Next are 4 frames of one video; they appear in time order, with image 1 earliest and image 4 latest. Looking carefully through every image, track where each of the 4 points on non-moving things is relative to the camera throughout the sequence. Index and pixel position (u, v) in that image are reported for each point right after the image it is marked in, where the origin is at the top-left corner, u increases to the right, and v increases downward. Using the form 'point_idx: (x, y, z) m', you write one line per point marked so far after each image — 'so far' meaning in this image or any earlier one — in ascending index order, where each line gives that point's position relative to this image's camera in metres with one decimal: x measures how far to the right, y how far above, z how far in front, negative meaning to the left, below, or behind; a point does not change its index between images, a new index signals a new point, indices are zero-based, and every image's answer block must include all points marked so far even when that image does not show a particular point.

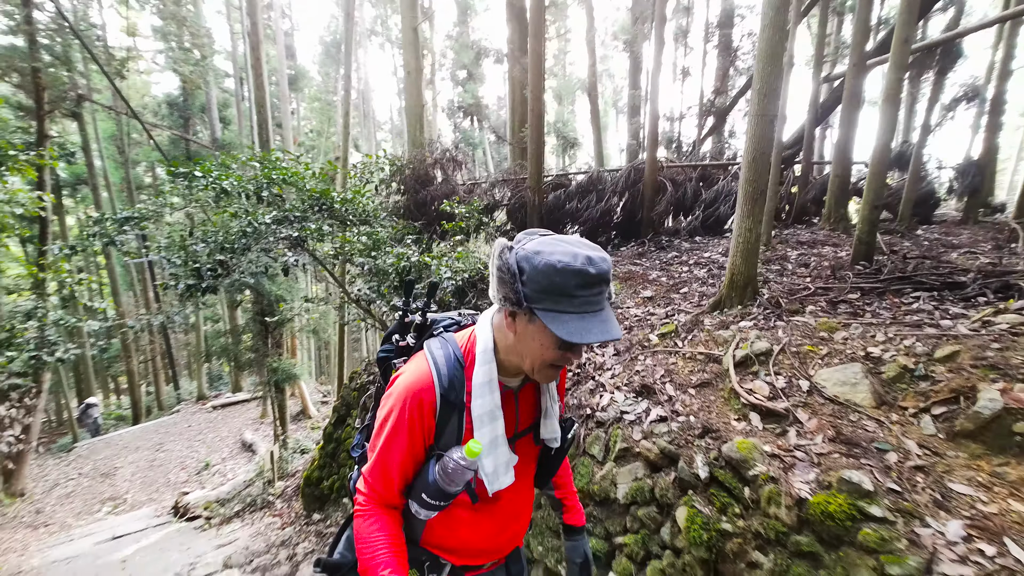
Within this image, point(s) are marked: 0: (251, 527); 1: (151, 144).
0: (-4.1, -3.7, +7.0) m
1: (-13.4, +5.7, +16.9) m
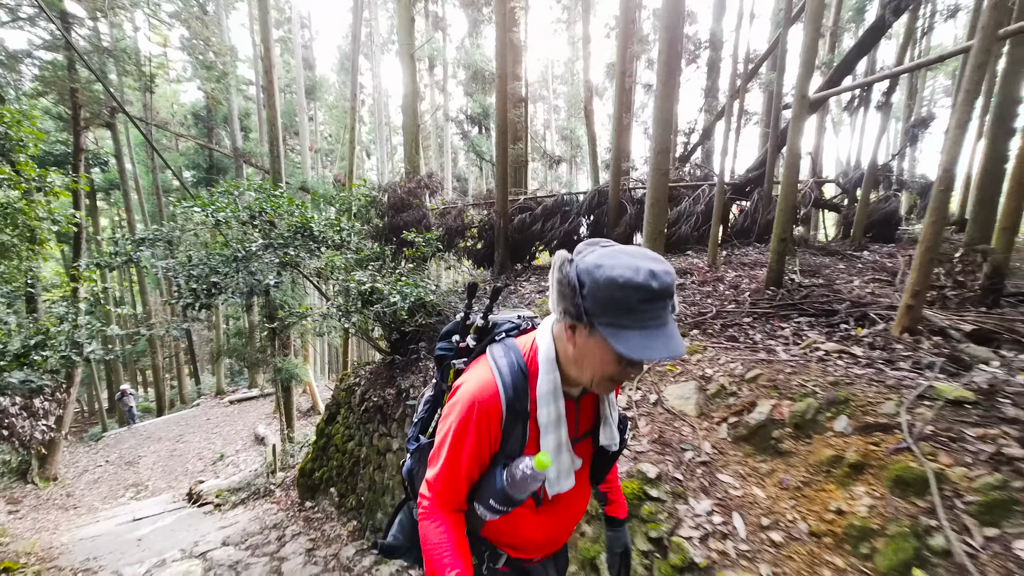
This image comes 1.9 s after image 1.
0: (-4.5, -3.8, +7.8) m
1: (-13.3, +5.6, +18.0) m
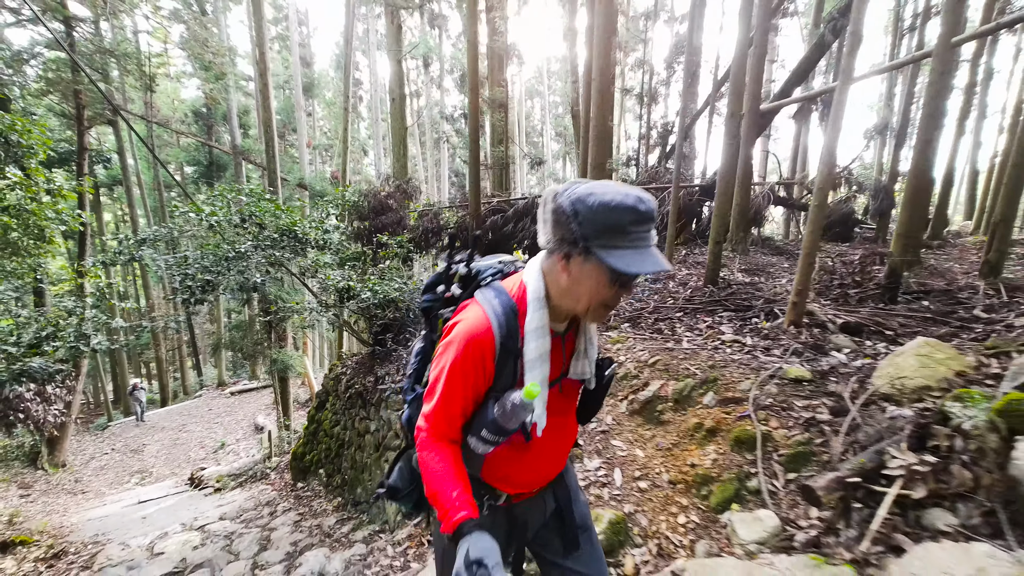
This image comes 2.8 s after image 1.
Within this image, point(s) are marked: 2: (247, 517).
0: (-4.9, -3.8, +8.4) m
1: (-13.7, +5.8, +18.5) m
2: (-3.7, -3.2, +6.3) m
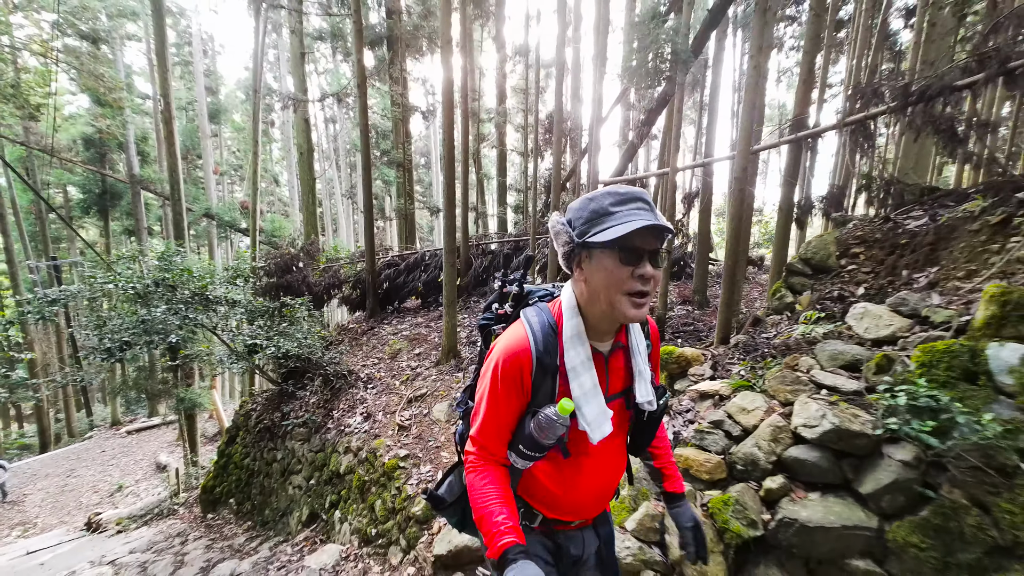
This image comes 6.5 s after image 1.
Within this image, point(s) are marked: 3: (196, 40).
0: (-6.9, -4.6, +8.7) m
1: (-17.4, +4.4, +17.7) m
2: (-5.4, -4.0, +6.9) m
3: (-13.4, +10.4, +19.3) m
